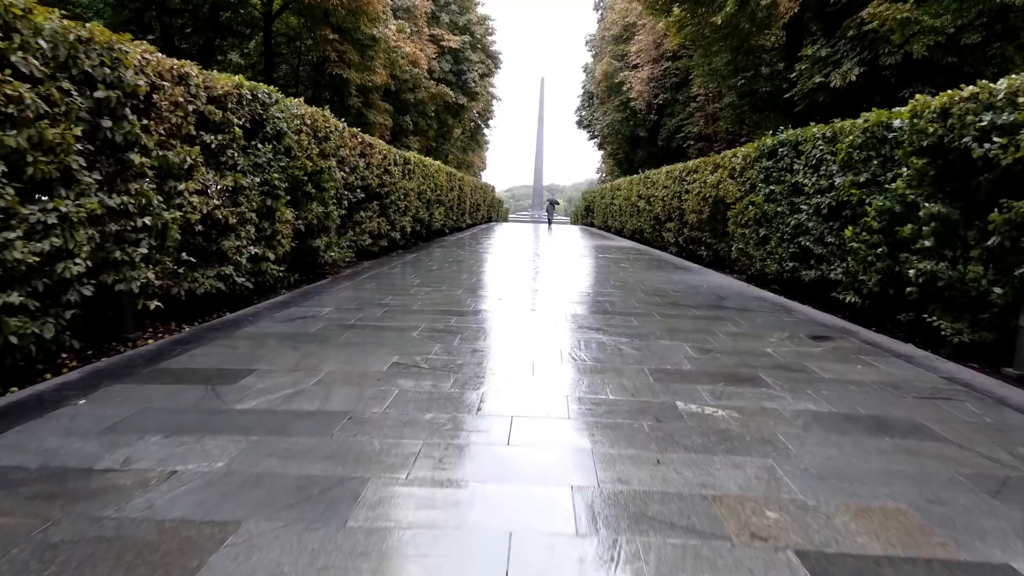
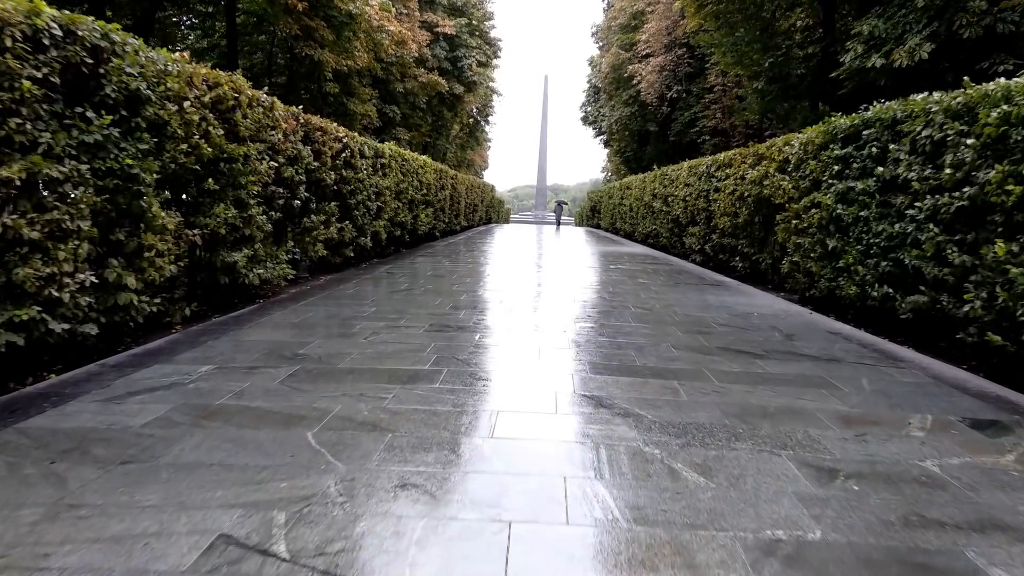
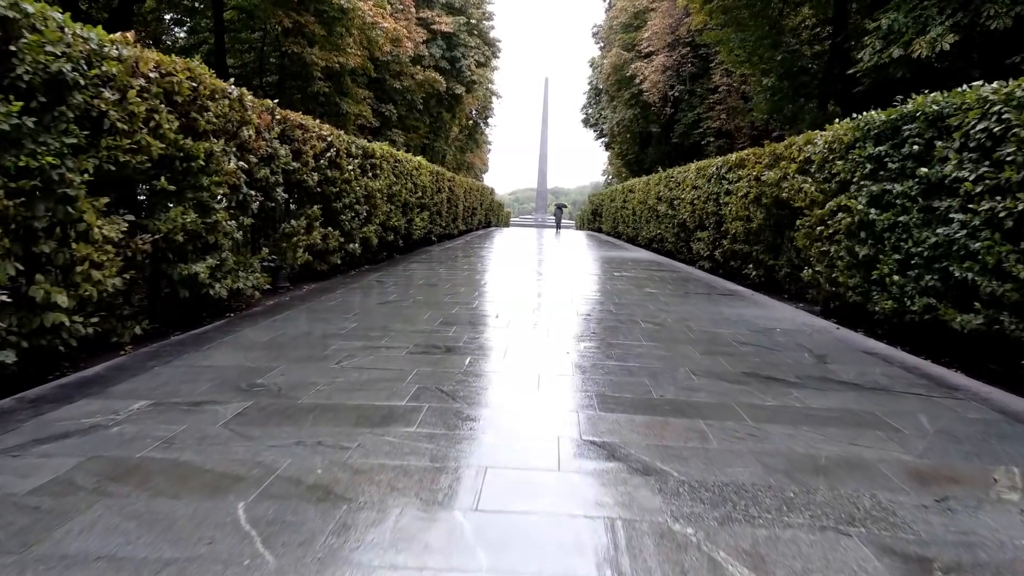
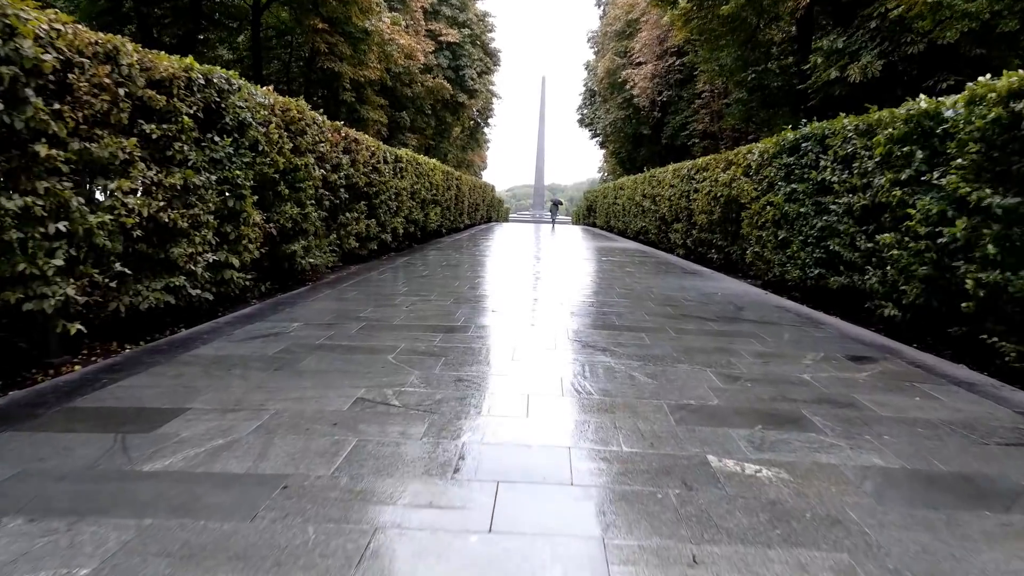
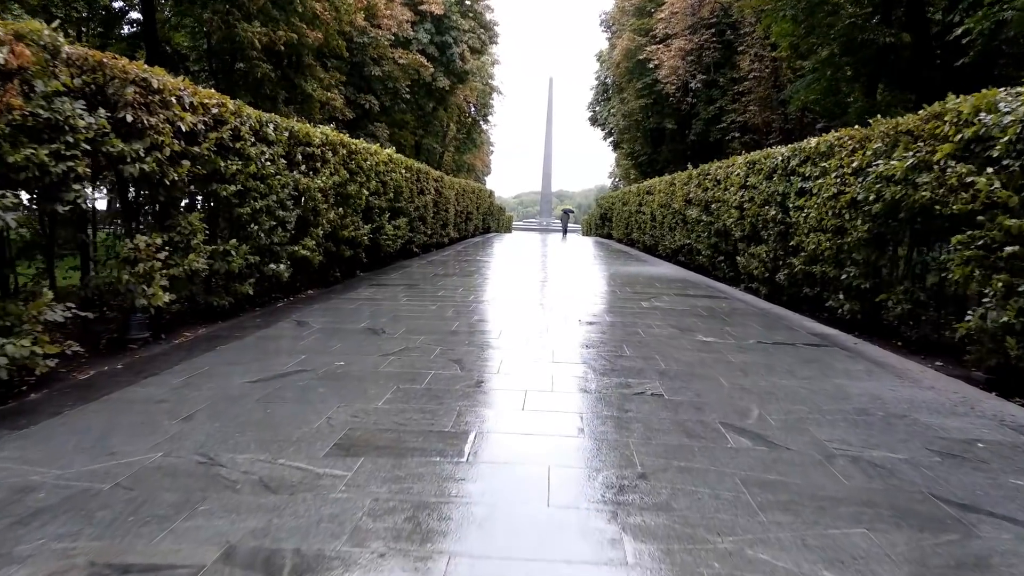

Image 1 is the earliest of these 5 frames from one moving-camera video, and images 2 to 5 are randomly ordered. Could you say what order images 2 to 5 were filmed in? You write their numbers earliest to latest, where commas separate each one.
4, 2, 3, 5
